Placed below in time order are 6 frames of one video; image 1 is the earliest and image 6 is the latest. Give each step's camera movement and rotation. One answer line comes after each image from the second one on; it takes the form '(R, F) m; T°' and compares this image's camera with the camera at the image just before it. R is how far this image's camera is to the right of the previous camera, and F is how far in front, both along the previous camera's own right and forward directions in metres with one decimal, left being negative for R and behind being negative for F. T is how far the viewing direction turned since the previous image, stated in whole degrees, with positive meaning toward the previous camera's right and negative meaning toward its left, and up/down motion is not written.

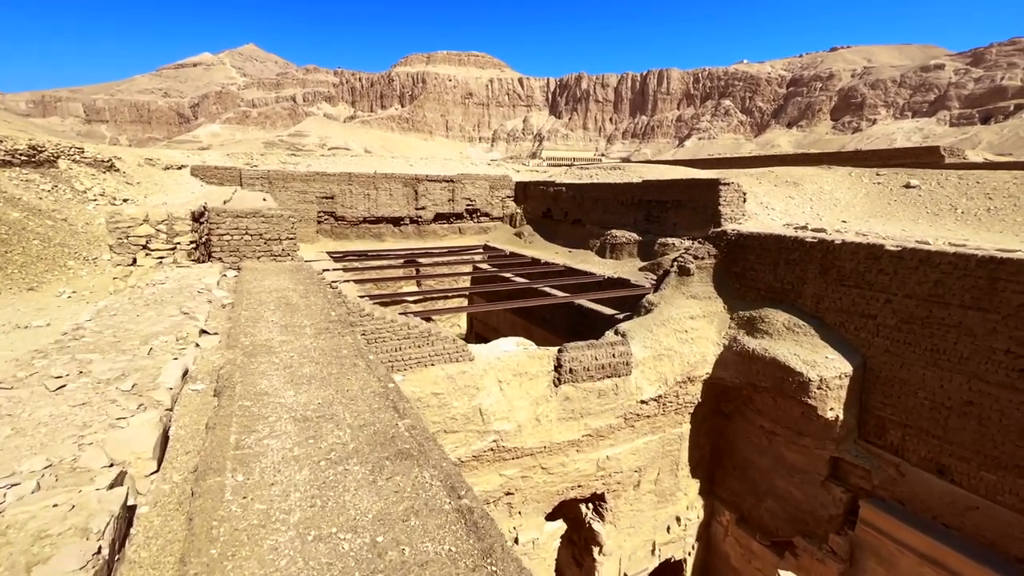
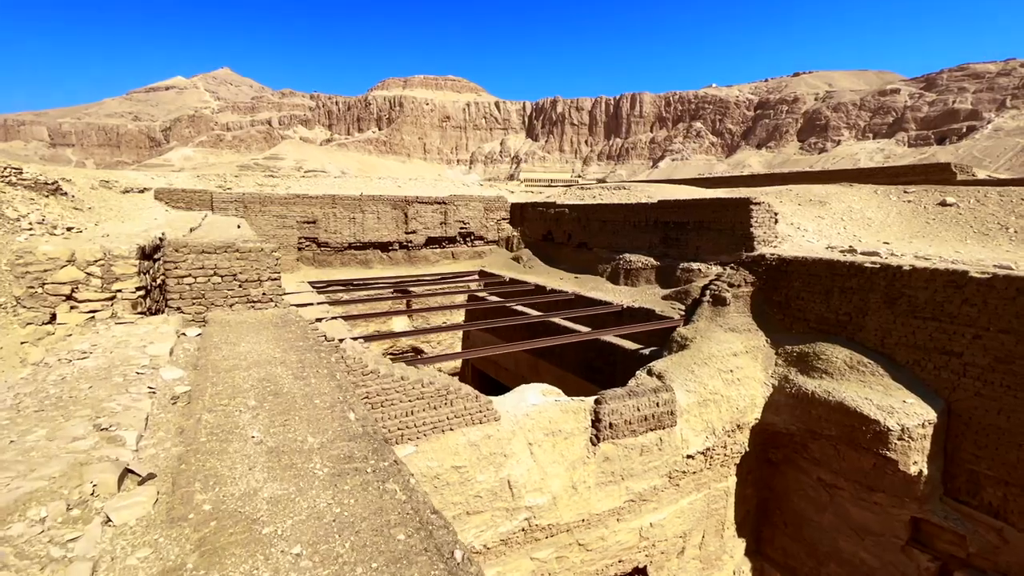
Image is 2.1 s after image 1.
(-0.5, +1.0) m; +2°
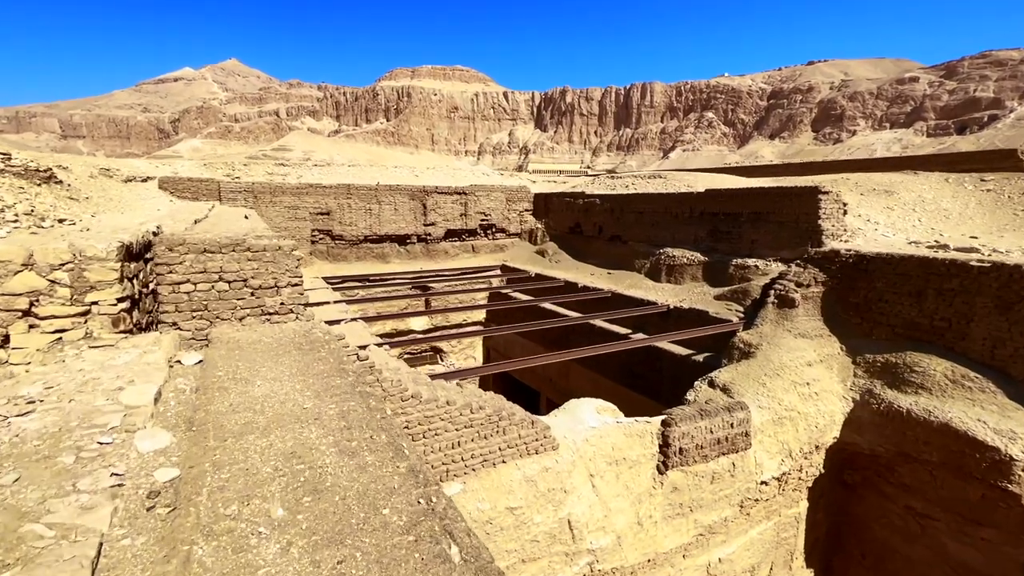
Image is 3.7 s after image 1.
(-0.4, +0.8) m; -1°
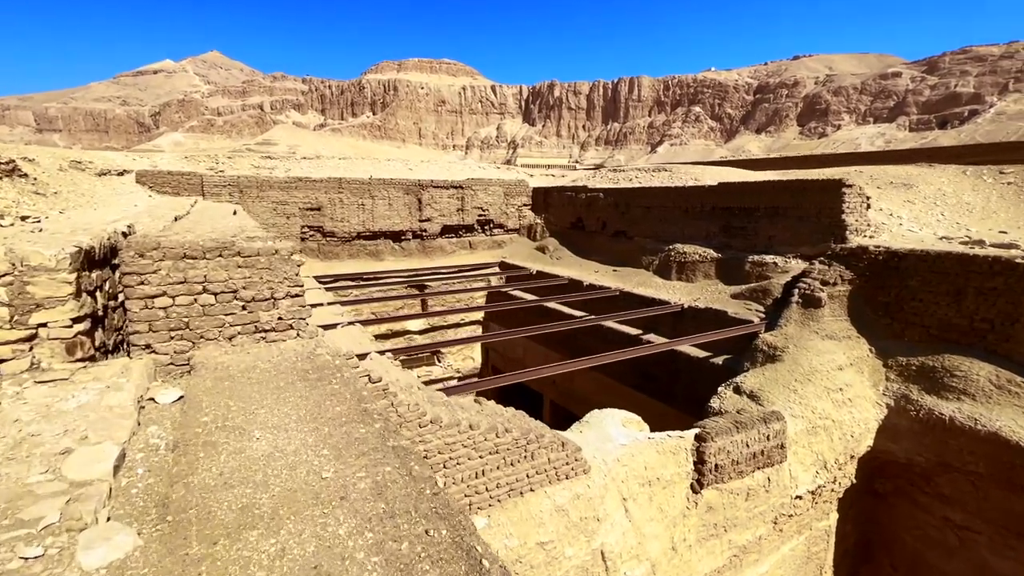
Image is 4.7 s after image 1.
(-0.2, +0.4) m; +1°
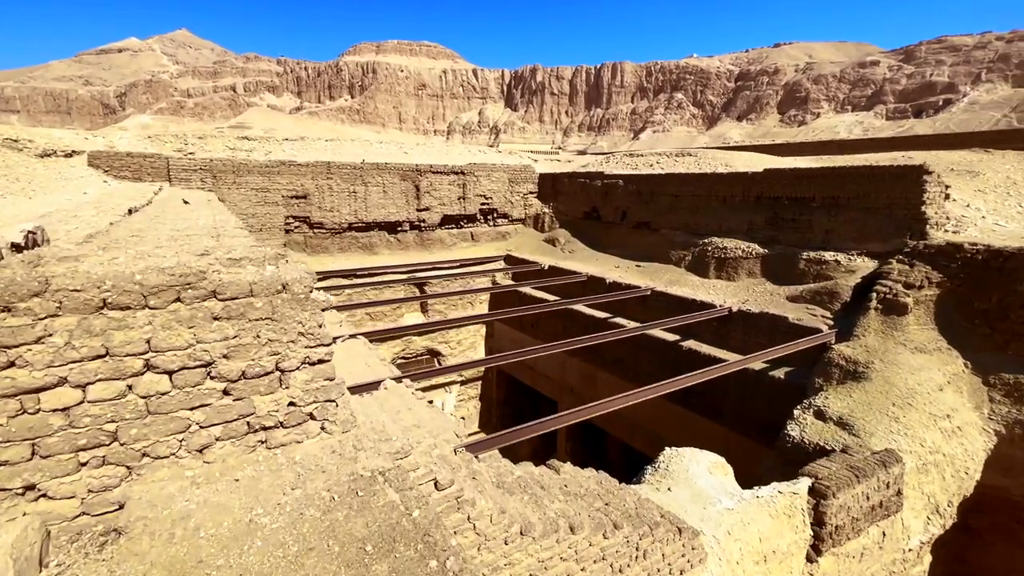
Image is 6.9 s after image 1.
(-0.5, +1.0) m; +2°
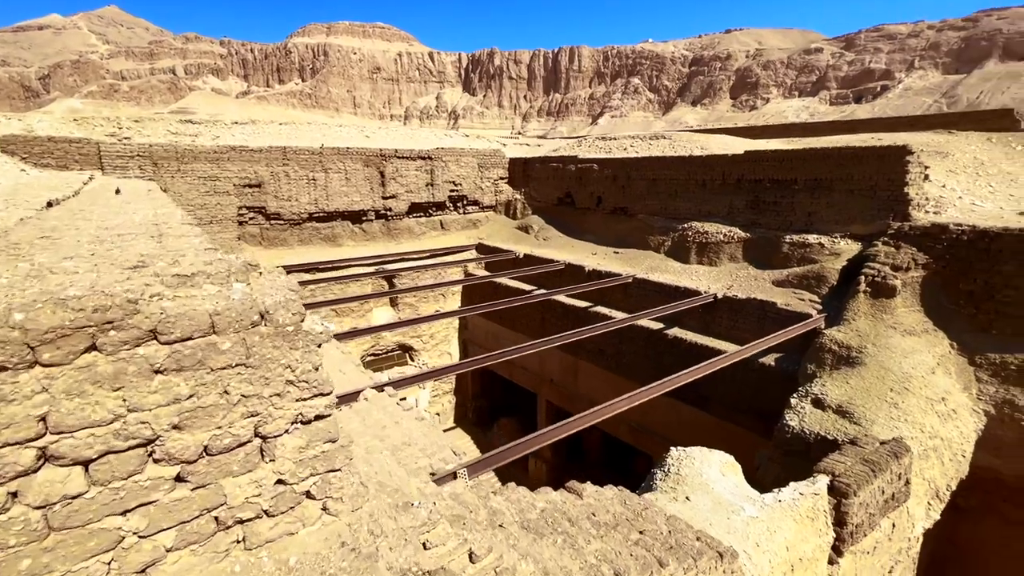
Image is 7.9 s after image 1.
(-0.2, +0.4) m; +4°
